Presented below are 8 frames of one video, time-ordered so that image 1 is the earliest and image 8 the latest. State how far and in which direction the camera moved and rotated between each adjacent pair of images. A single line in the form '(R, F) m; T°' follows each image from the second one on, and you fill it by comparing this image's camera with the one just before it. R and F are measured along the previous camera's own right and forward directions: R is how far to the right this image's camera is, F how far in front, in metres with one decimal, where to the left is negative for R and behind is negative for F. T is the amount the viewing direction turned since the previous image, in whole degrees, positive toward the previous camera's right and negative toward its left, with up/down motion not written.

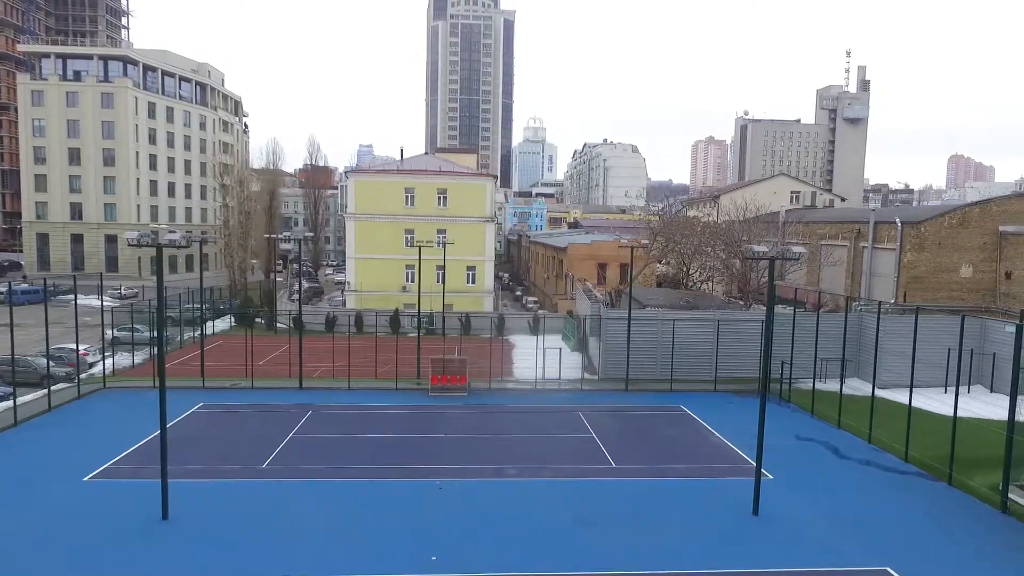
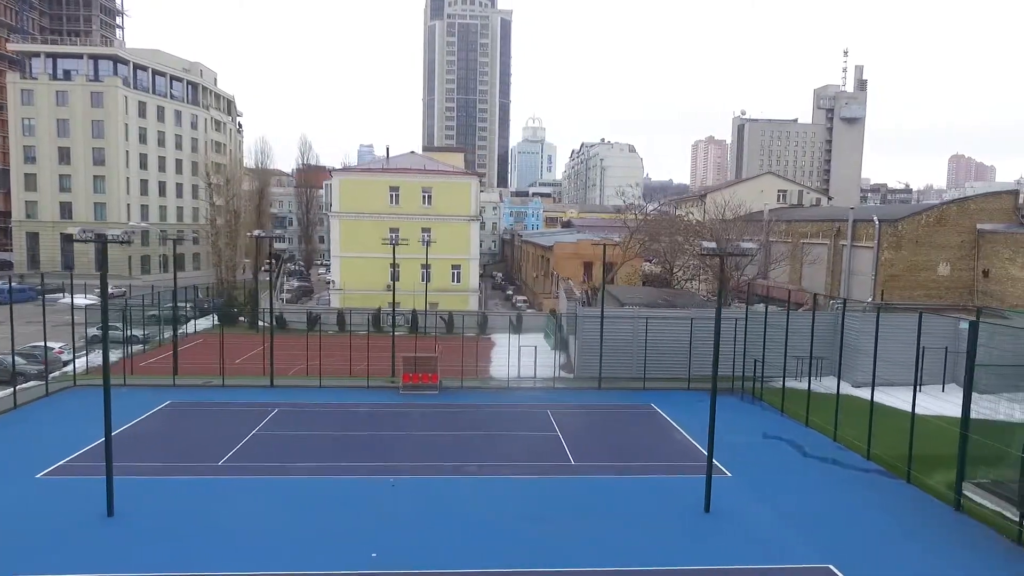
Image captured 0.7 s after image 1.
(+0.9, +0.1) m; 0°
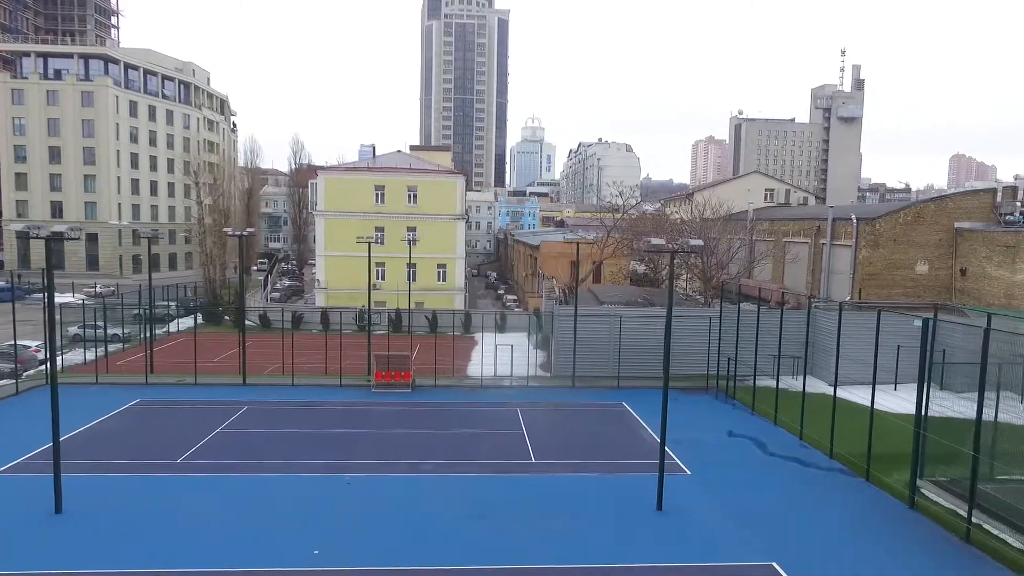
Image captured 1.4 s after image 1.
(+0.8, 0.0) m; 0°
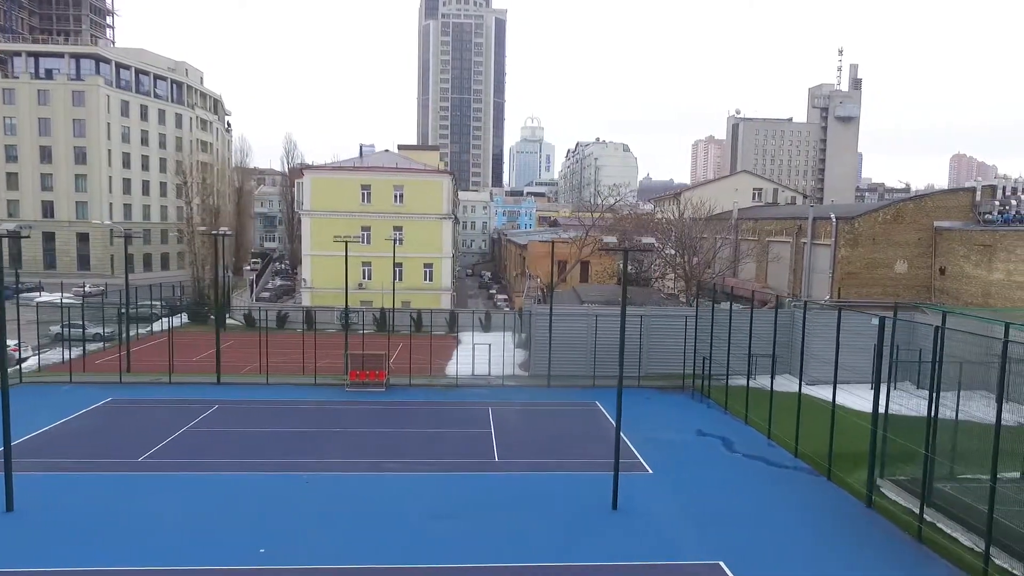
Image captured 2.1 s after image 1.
(+0.8, 0.0) m; 0°
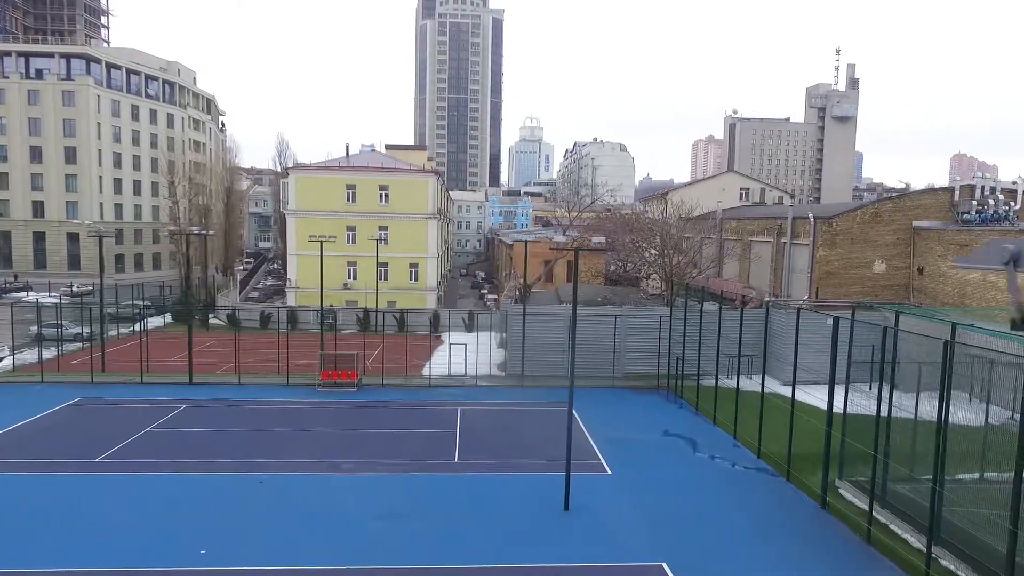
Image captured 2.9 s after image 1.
(+0.8, +0.1) m; 0°
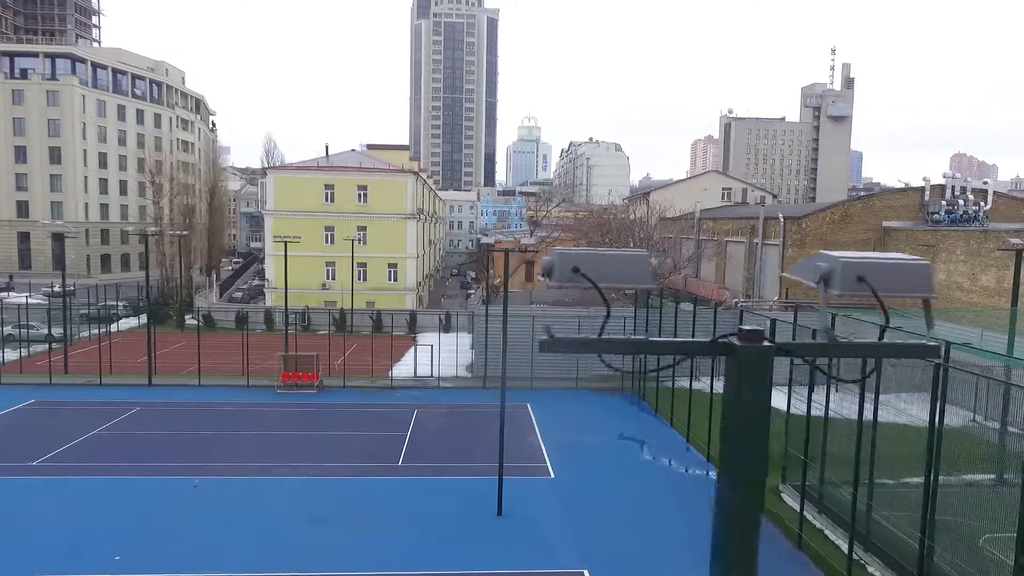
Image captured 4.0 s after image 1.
(+1.1, +0.2) m; 0°
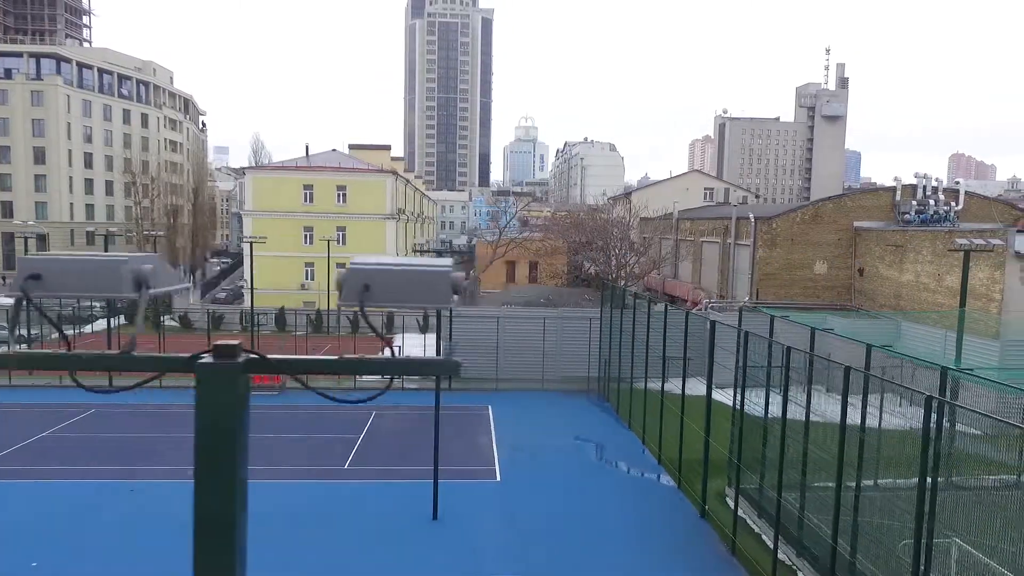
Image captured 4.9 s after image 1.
(+1.1, +0.2) m; 0°
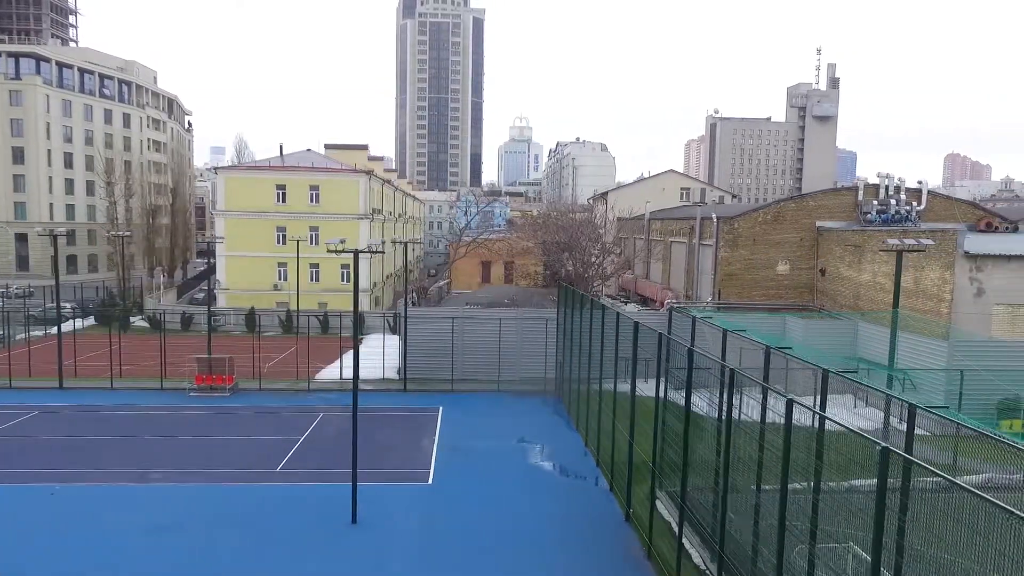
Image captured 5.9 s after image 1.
(+1.3, +0.1) m; 0°
